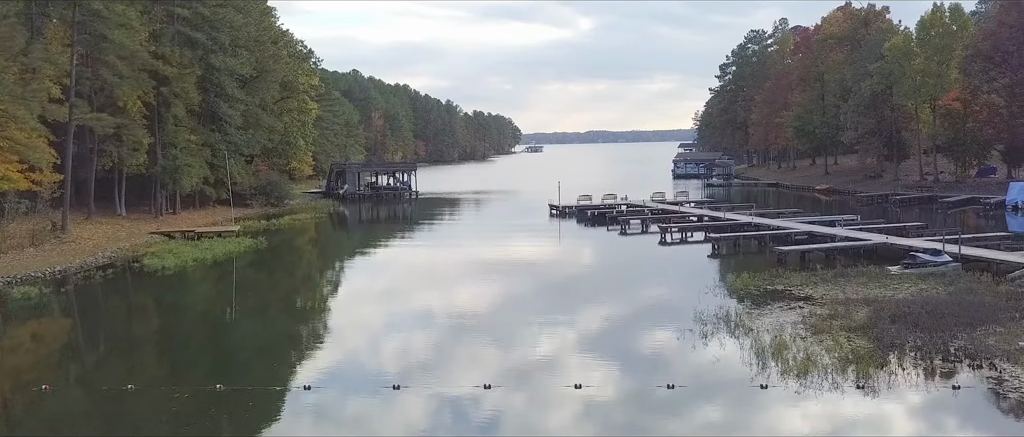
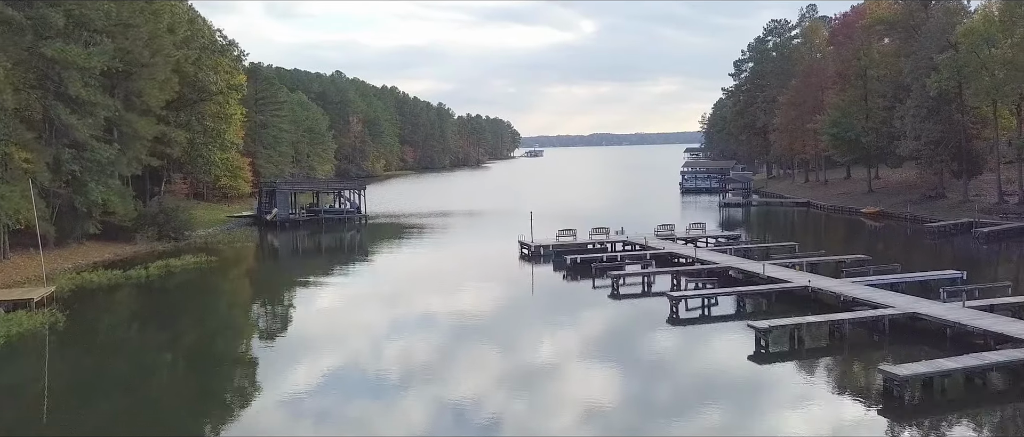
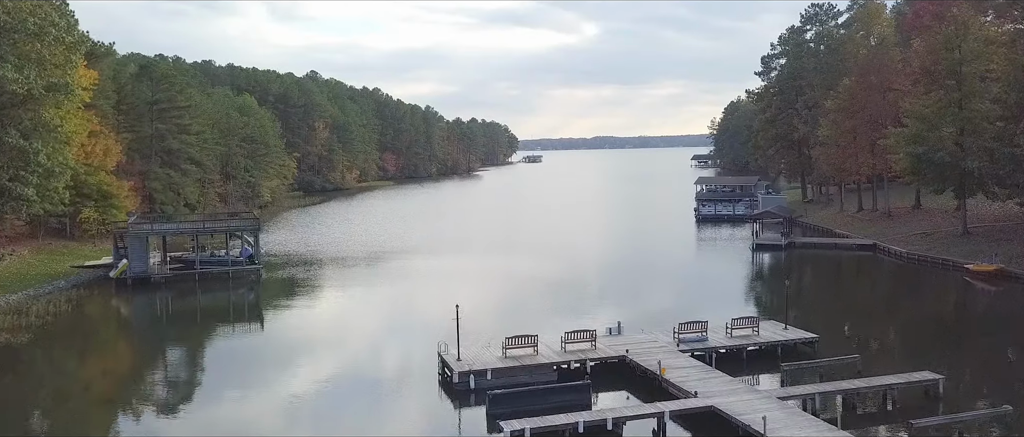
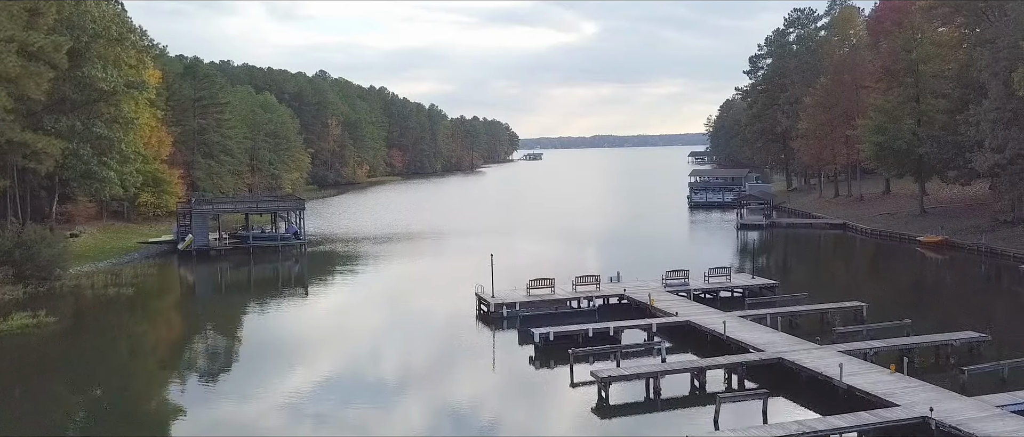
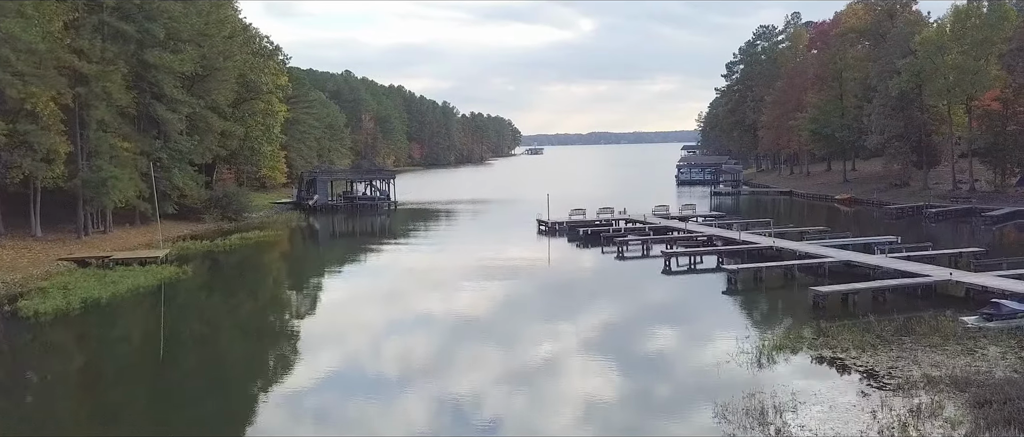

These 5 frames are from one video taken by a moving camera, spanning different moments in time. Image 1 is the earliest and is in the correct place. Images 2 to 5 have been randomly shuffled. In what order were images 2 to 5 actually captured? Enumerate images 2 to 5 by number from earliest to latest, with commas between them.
5, 2, 4, 3
